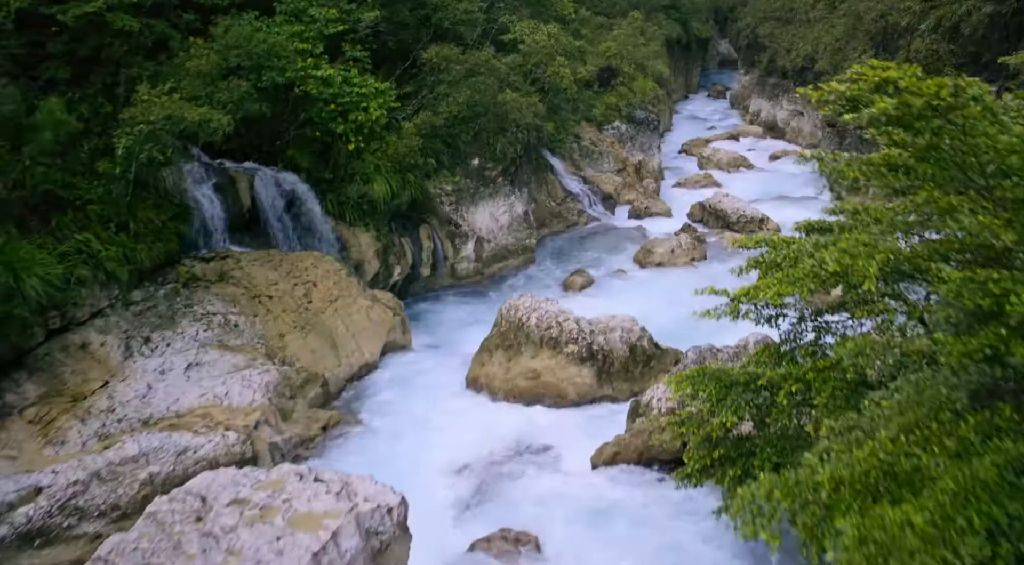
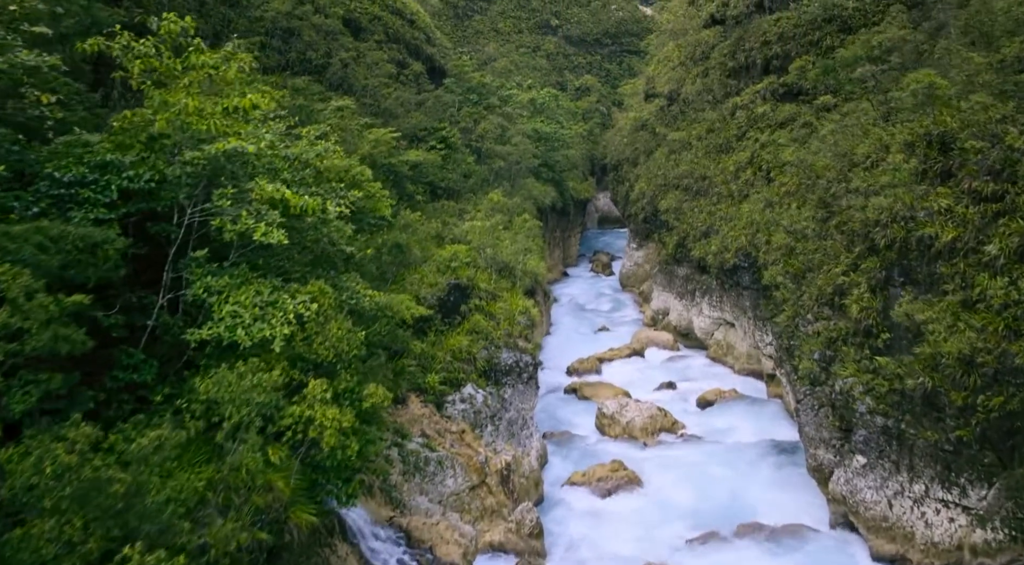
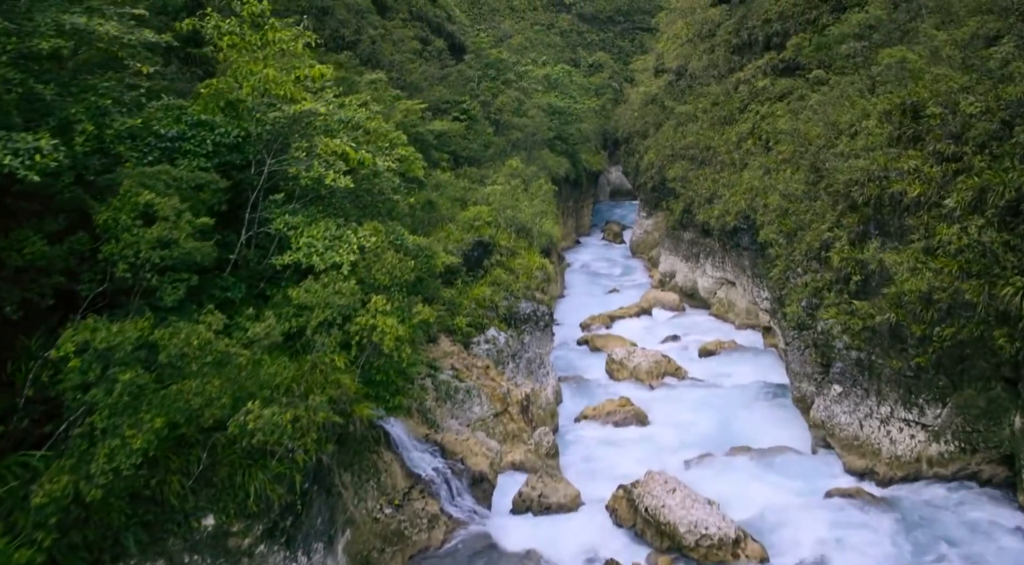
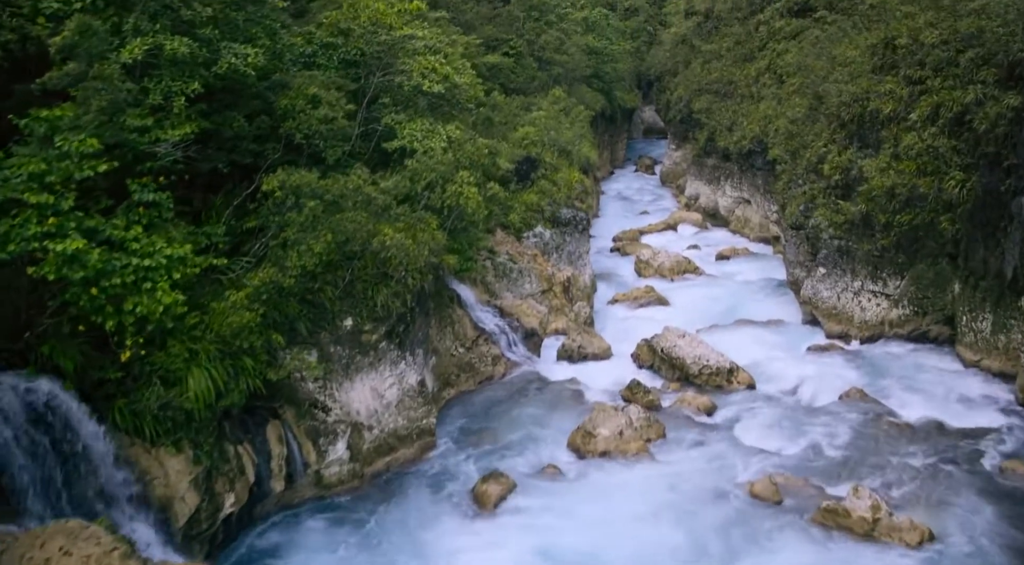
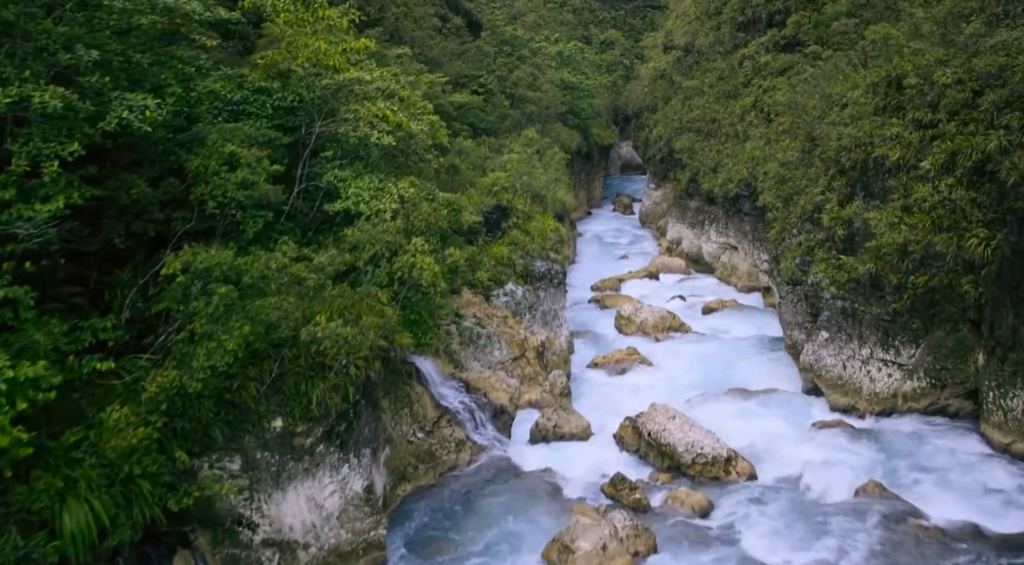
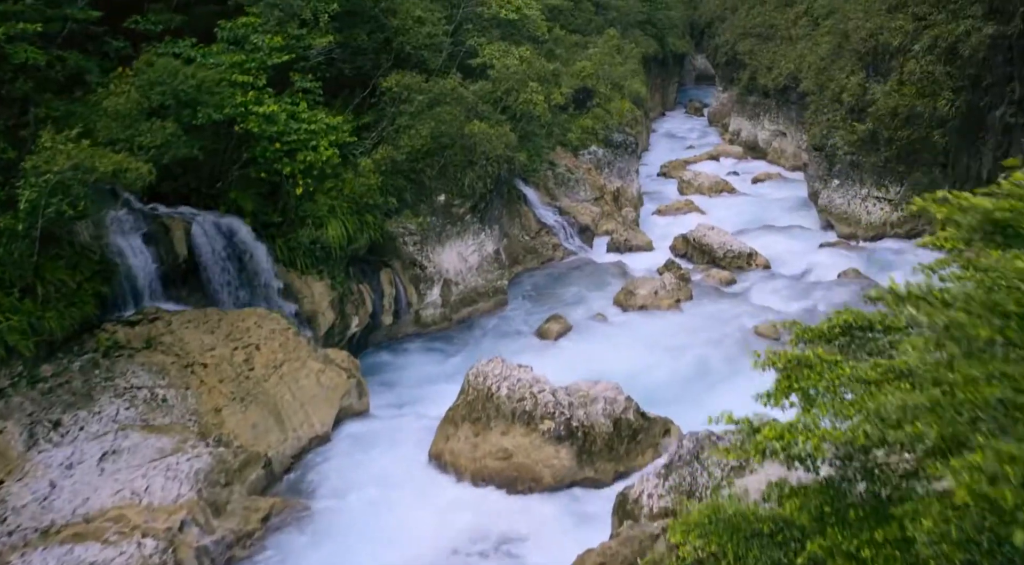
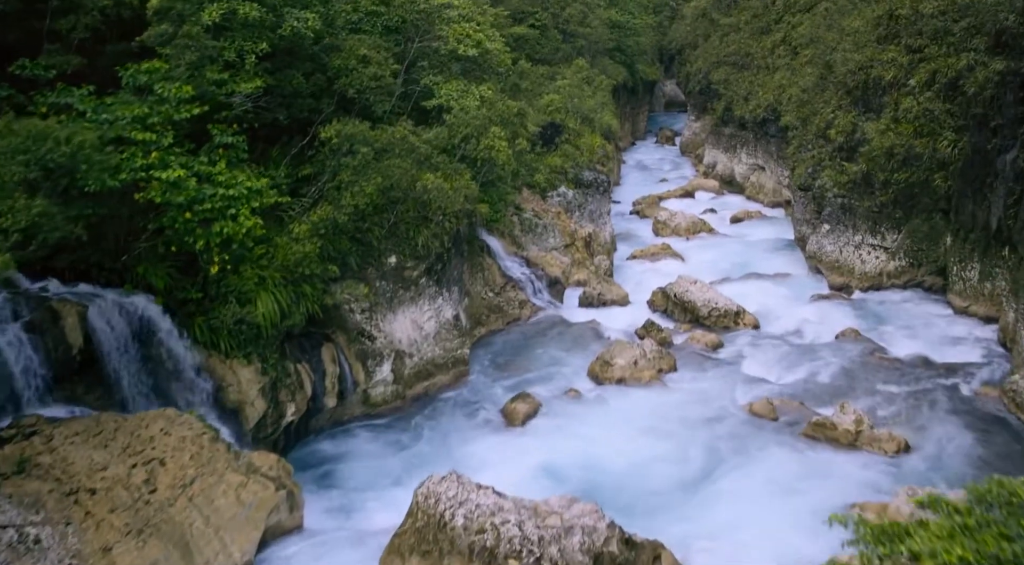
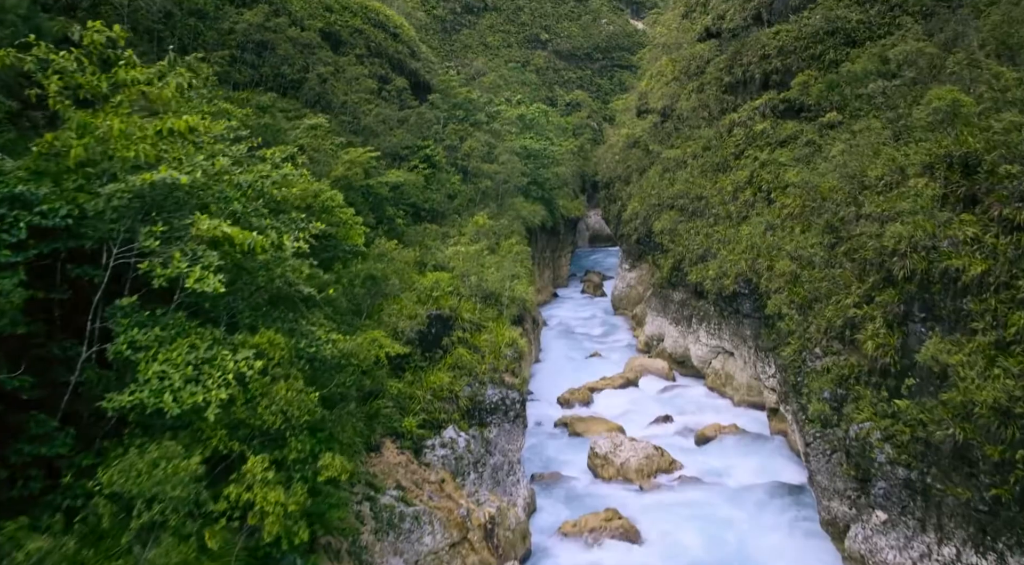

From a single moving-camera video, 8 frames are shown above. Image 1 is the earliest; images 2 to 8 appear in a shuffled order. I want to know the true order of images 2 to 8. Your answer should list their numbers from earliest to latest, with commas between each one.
6, 7, 4, 5, 3, 2, 8
